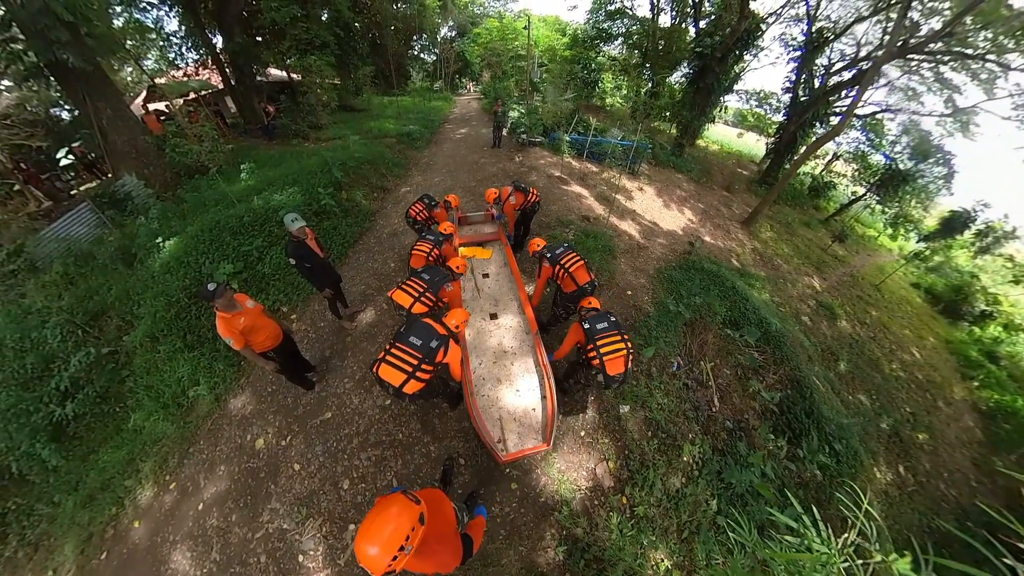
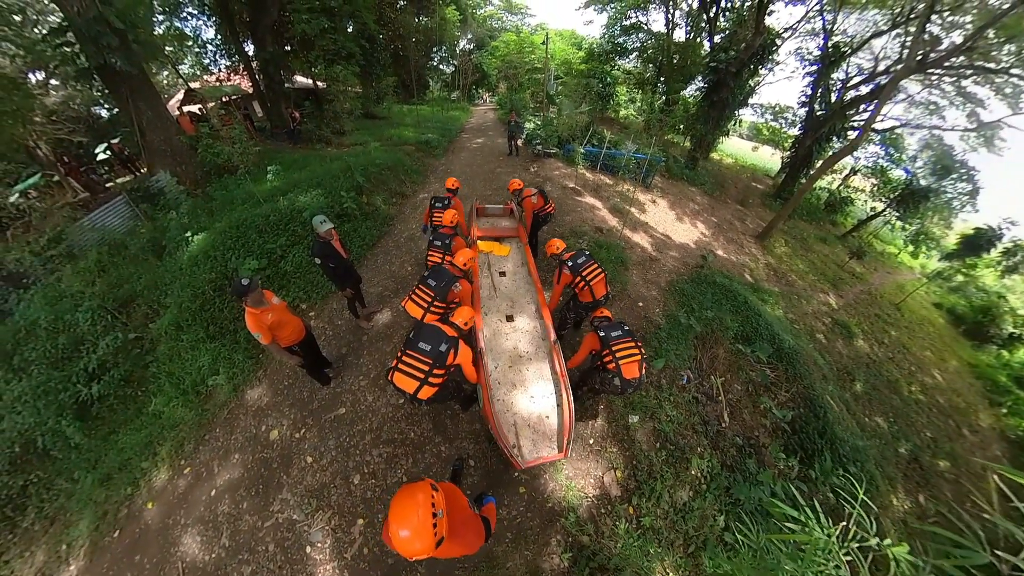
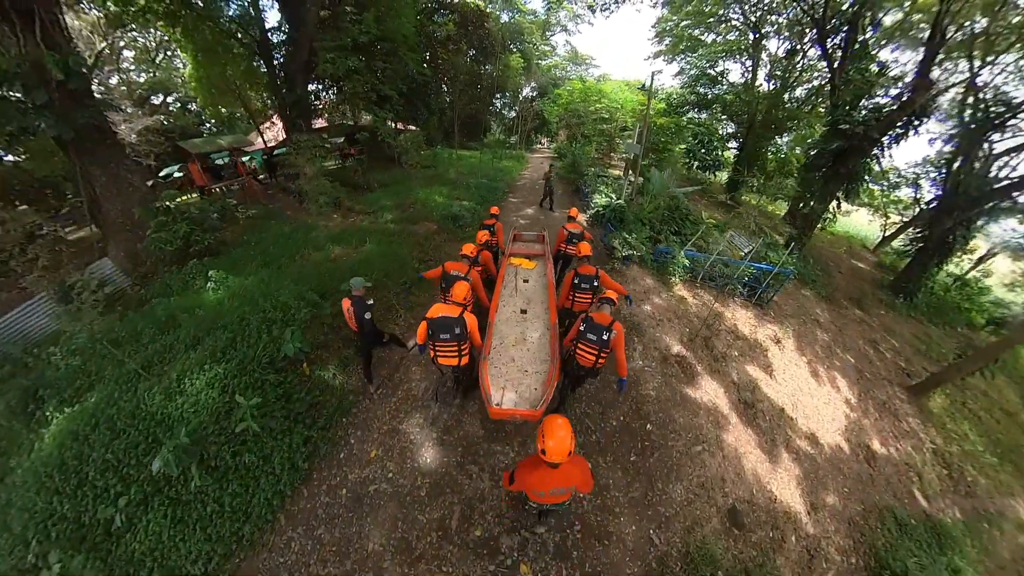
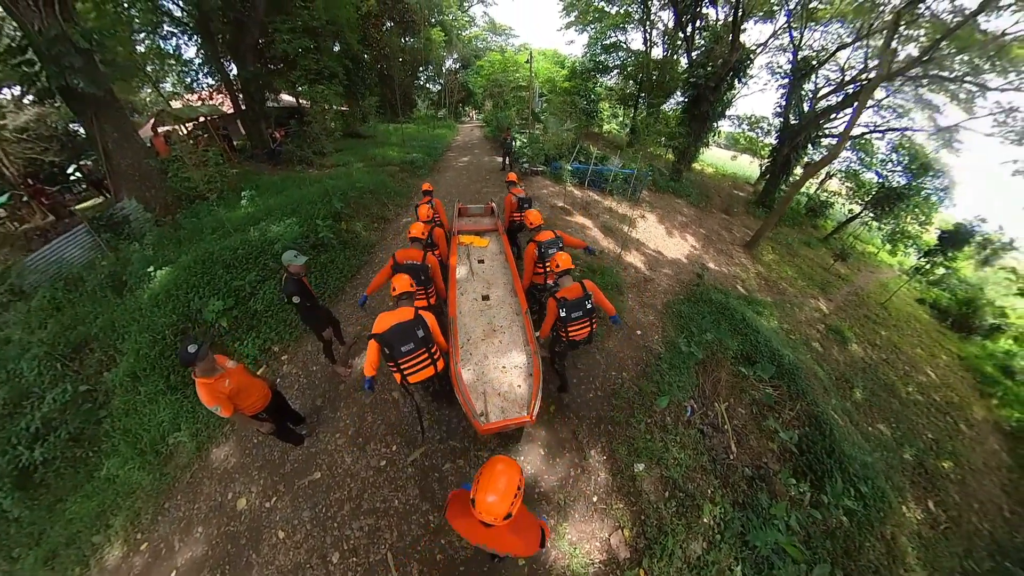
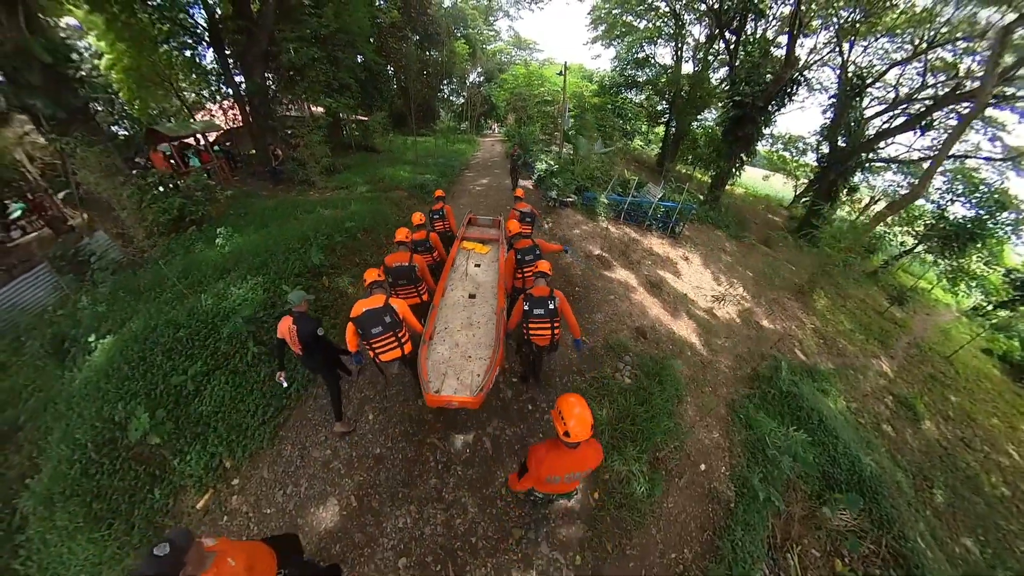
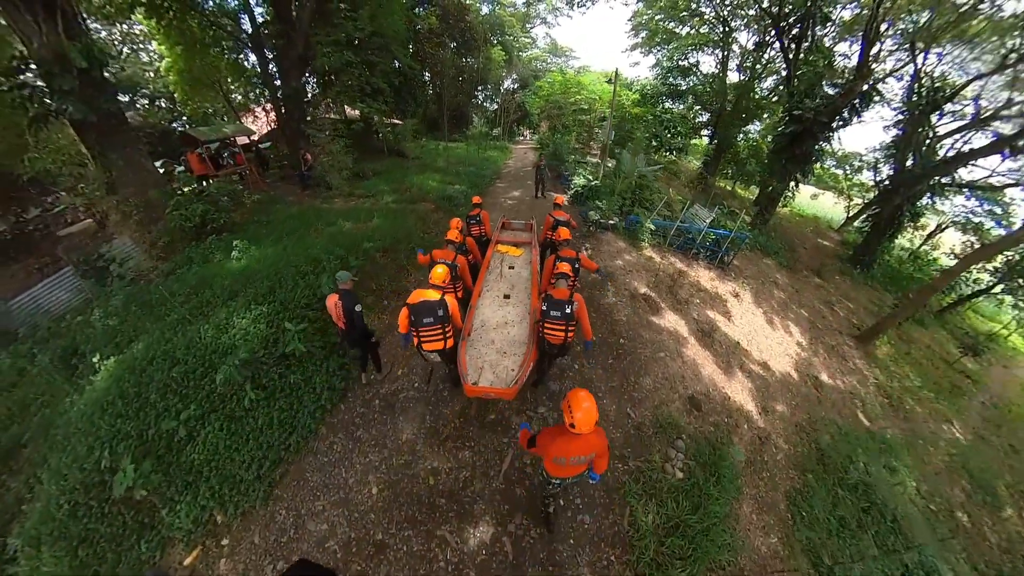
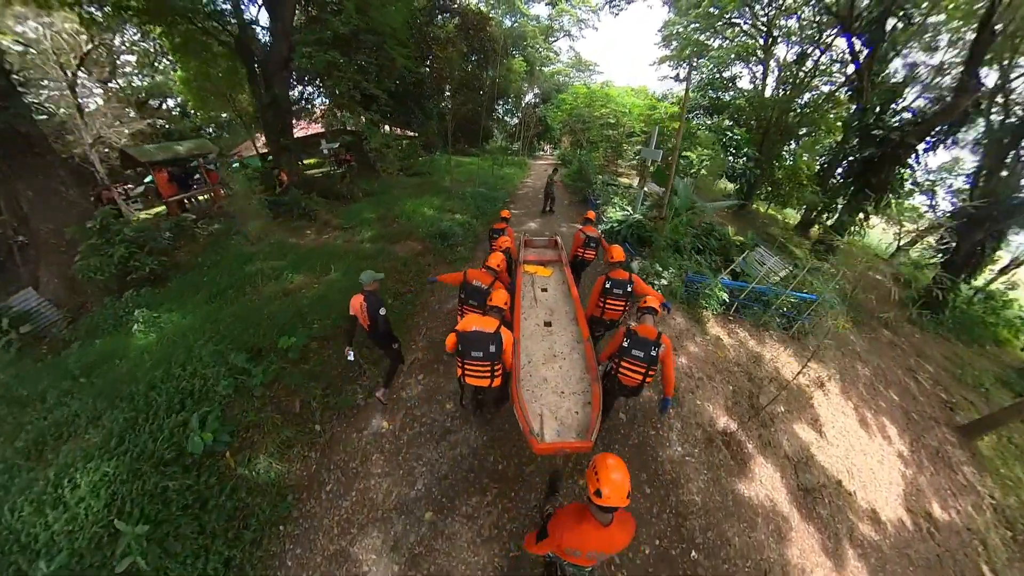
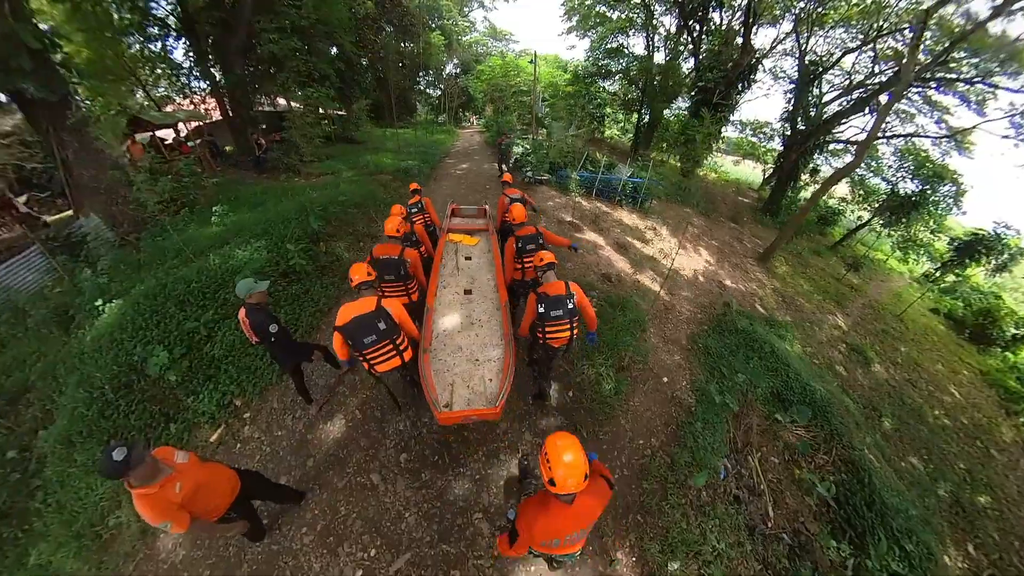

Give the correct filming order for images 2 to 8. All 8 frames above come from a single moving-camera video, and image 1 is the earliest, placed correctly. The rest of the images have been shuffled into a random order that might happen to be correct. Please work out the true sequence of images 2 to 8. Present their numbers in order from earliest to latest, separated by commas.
2, 4, 8, 5, 6, 3, 7
